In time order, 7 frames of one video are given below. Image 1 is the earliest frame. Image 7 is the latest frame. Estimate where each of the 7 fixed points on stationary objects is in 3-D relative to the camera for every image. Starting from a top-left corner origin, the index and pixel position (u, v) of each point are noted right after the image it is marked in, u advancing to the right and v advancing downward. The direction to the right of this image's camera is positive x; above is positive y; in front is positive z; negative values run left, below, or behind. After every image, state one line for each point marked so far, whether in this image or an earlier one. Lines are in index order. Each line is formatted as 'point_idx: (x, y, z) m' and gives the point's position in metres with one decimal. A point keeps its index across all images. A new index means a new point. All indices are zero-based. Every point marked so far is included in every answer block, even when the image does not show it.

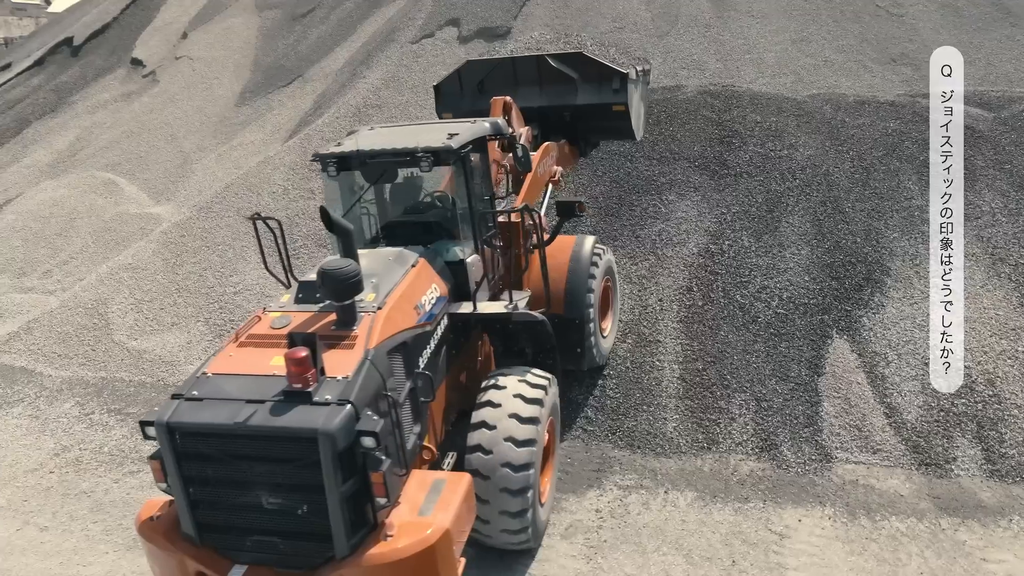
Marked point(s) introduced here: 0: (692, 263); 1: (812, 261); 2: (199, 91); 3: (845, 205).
0: (+1.6, +0.2, +6.1) m
1: (+2.5, +0.2, +6.0) m
2: (-5.3, +3.3, +12.0) m
3: (+3.0, +0.8, +6.4) m
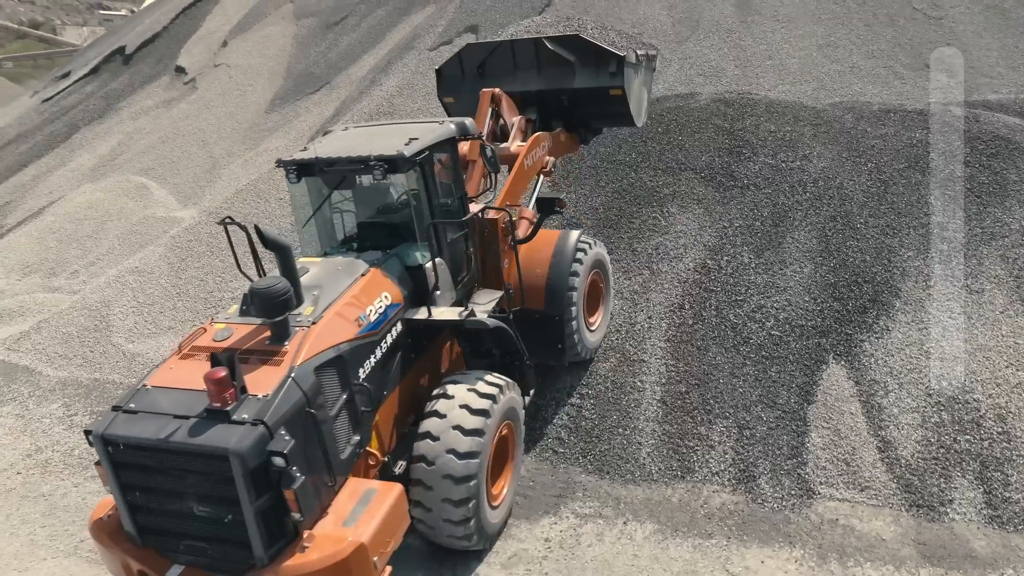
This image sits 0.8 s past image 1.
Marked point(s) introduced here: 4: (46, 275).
0: (+1.4, +0.1, +5.9) m
1: (+2.4, +0.1, +5.6) m
2: (-4.9, +3.3, +12.3) m
3: (+3.0, +0.6, +6.0) m
4: (-6.1, +0.2, +9.2) m
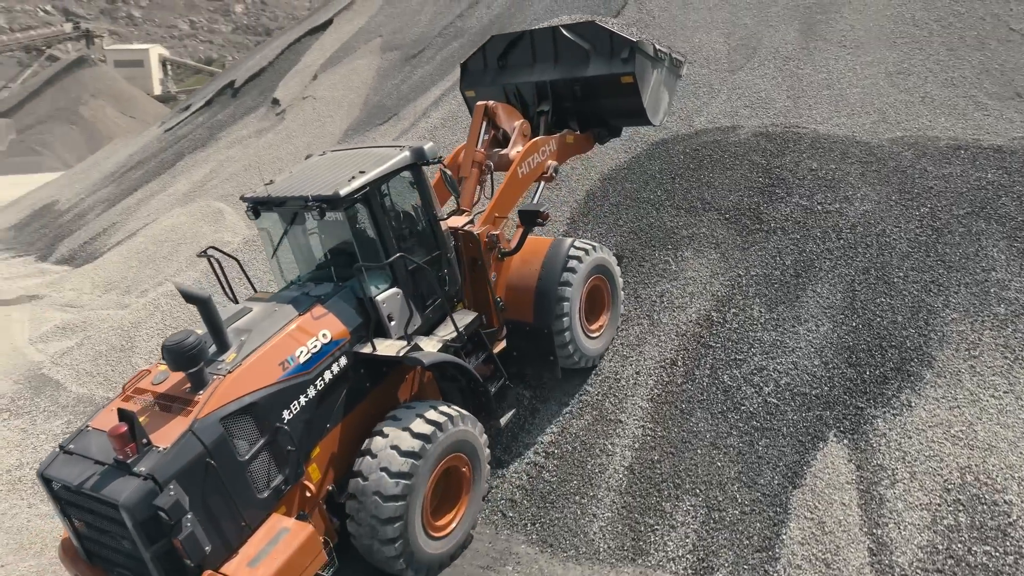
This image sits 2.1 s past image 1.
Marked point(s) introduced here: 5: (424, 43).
0: (+1.3, -0.3, +5.3) m
1: (+2.2, -0.4, +4.9) m
2: (-3.6, +2.9, +12.9) m
3: (+2.8, +0.1, +5.2) m
4: (-5.5, -0.1, +9.9) m
5: (-1.7, +4.7, +13.7) m
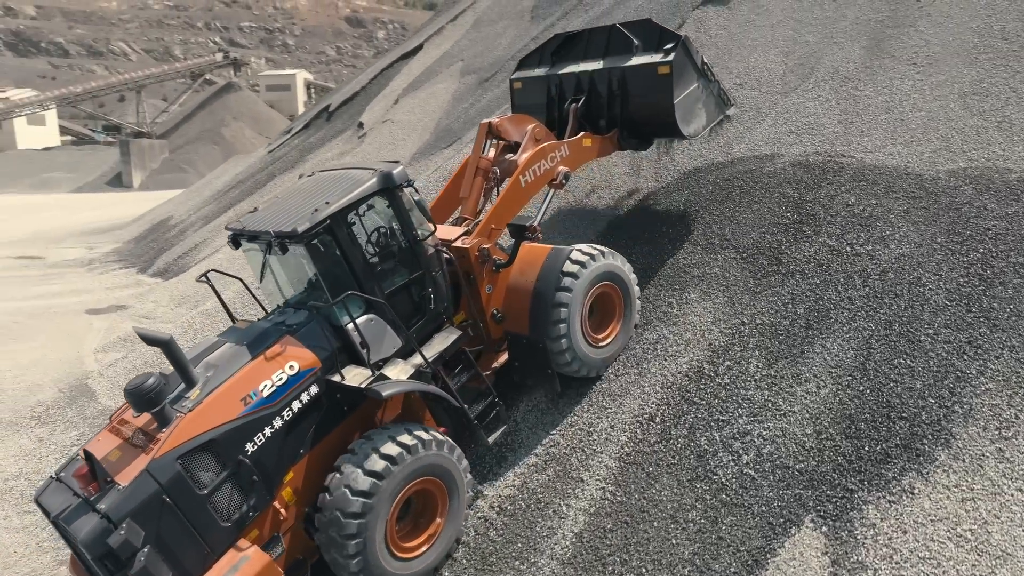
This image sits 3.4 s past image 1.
0: (+1.1, -0.6, +4.8) m
1: (+1.9, -0.7, +4.2) m
2: (-2.4, +2.5, +13.1) m
3: (+2.6, -0.3, +4.5) m
4: (-4.8, -0.3, +10.5) m
5: (-0.3, +4.3, +13.7) m
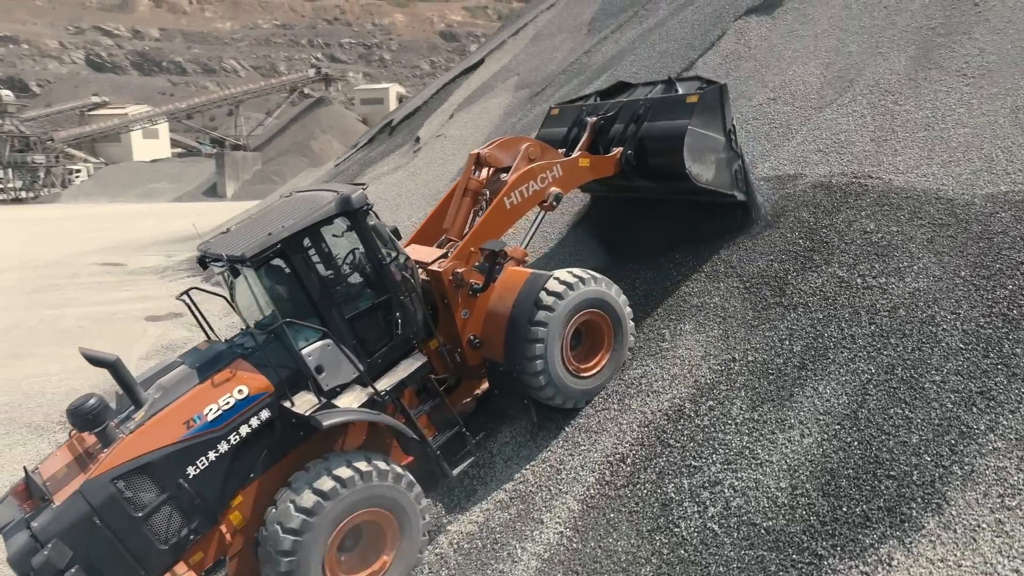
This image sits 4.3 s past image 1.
0: (+0.9, -0.9, +4.5) m
1: (+1.6, -0.9, +3.8) m
2: (-1.5, +2.3, +13.2) m
3: (+2.4, -0.5, +4.0) m
4: (-4.3, -0.4, +10.8) m
5: (+0.7, +4.0, +13.5) m
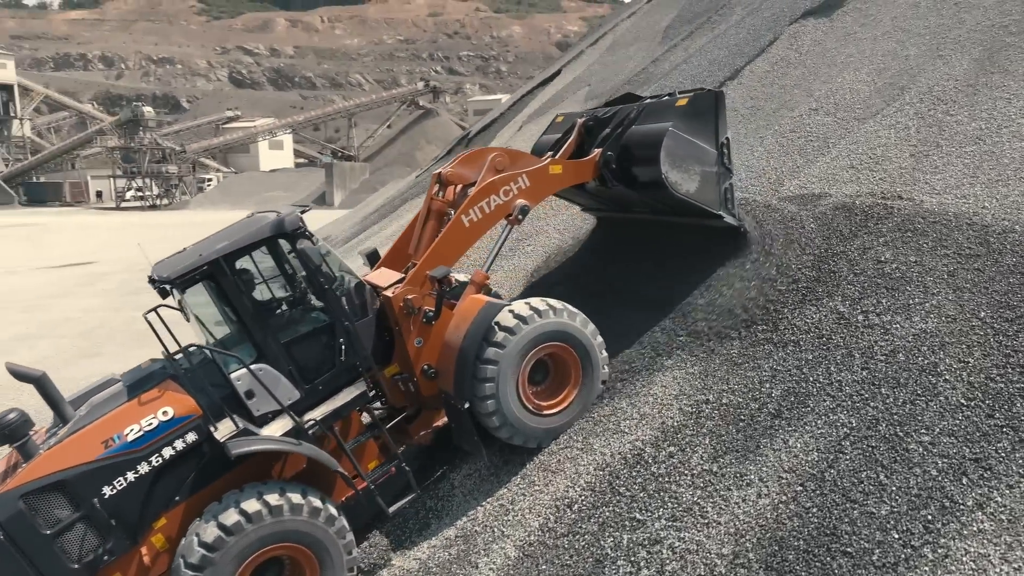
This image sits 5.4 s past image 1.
0: (+0.6, -1.0, +4.1) m
1: (+1.2, -1.1, +3.4) m
2: (-0.3, +2.0, +13.1) m
3: (+1.9, -0.7, +3.4) m
4: (-3.5, -0.6, +11.2) m
5: (+2.0, +3.6, +13.1) m
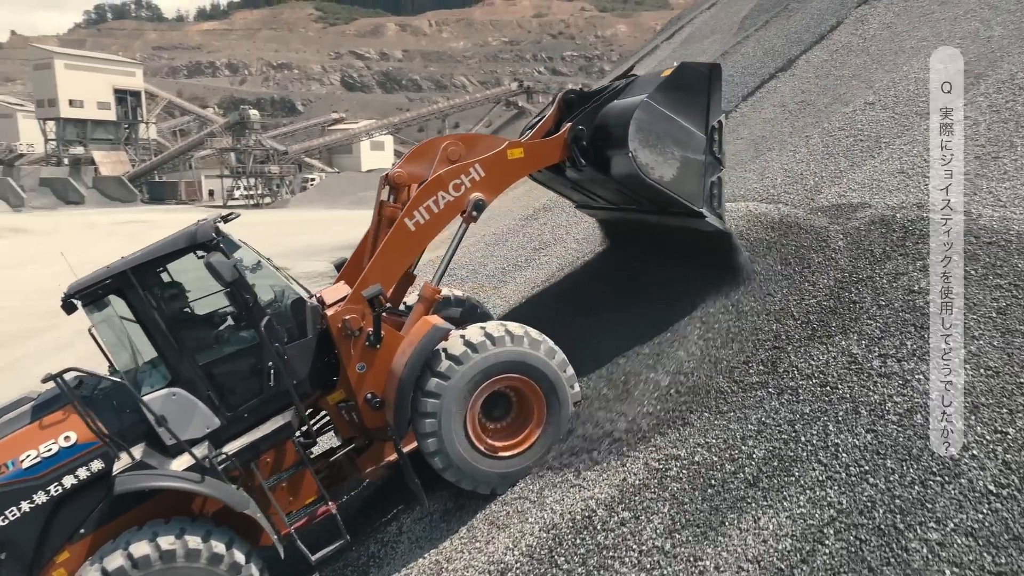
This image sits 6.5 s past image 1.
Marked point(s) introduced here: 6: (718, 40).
0: (+0.2, -1.2, +3.5) m
1: (+0.7, -1.3, +2.6) m
2: (+0.7, +1.9, +12.5) m
3: (+1.5, -0.9, +2.6) m
4: (-2.9, -0.6, +11.1) m
5: (+3.0, +3.5, +12.2) m
6: (+3.9, +4.6, +13.2) m
